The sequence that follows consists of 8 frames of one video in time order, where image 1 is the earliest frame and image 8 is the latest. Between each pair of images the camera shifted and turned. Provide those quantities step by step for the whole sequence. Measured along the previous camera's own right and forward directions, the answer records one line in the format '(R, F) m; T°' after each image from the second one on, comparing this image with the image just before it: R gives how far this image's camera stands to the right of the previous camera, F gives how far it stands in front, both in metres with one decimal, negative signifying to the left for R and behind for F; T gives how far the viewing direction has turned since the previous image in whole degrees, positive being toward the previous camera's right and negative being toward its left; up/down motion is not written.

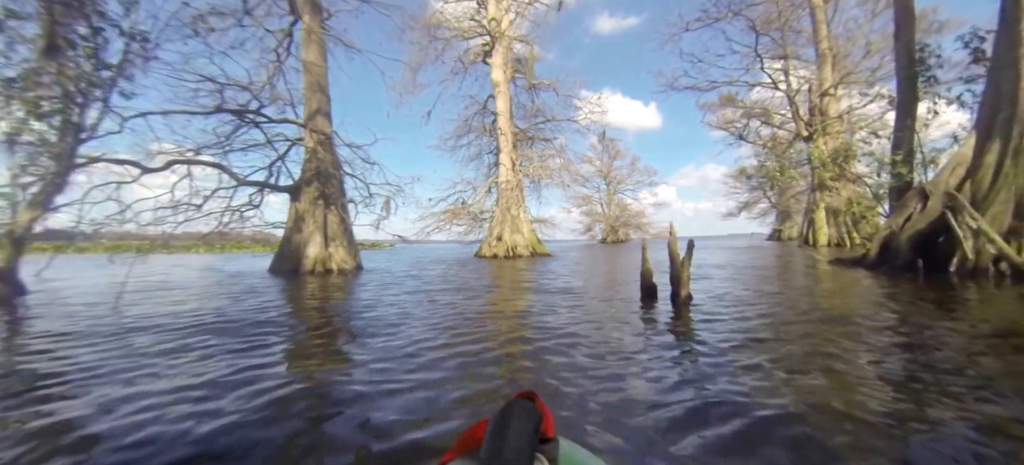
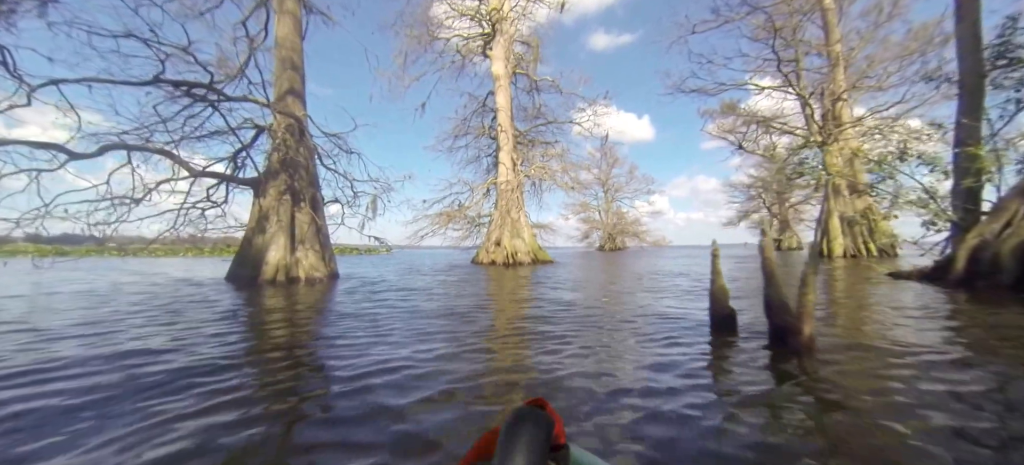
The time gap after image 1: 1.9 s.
(-0.1, +0.9) m; +1°
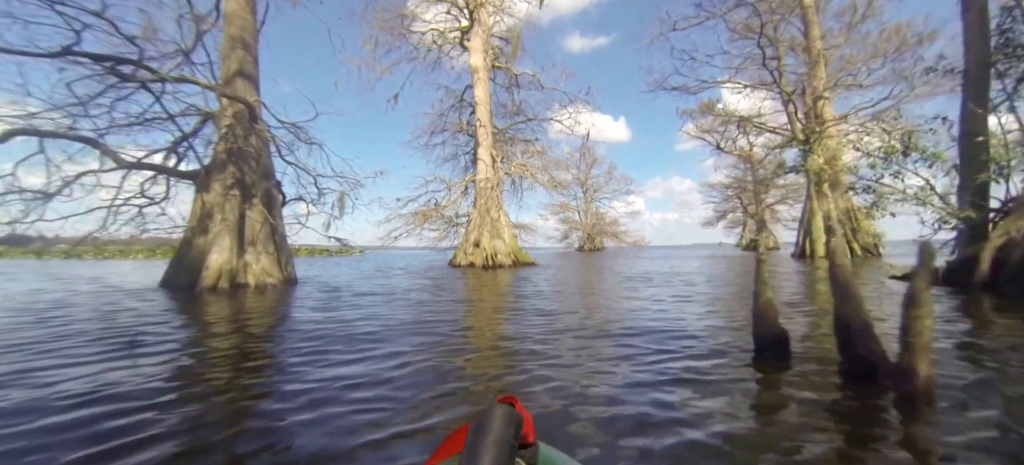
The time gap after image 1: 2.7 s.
(0.0, +0.5) m; +3°
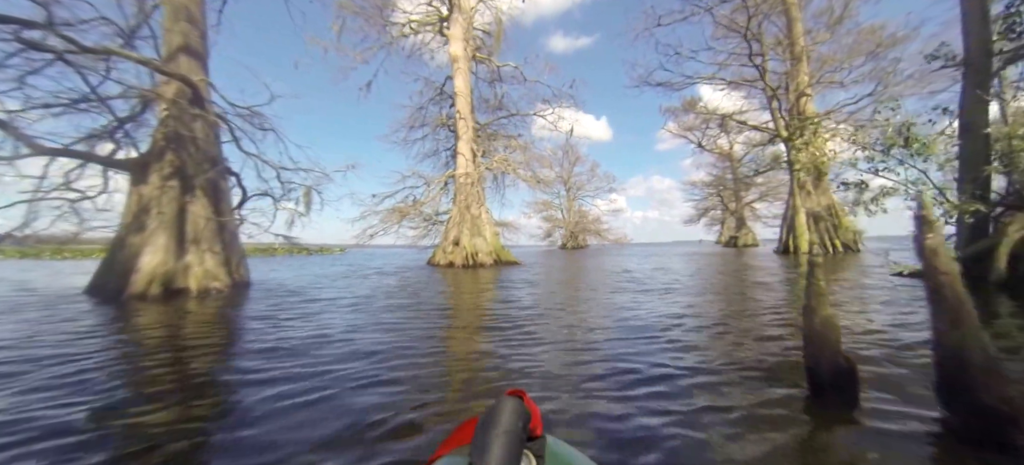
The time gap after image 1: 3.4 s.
(0.0, +0.4) m; +2°
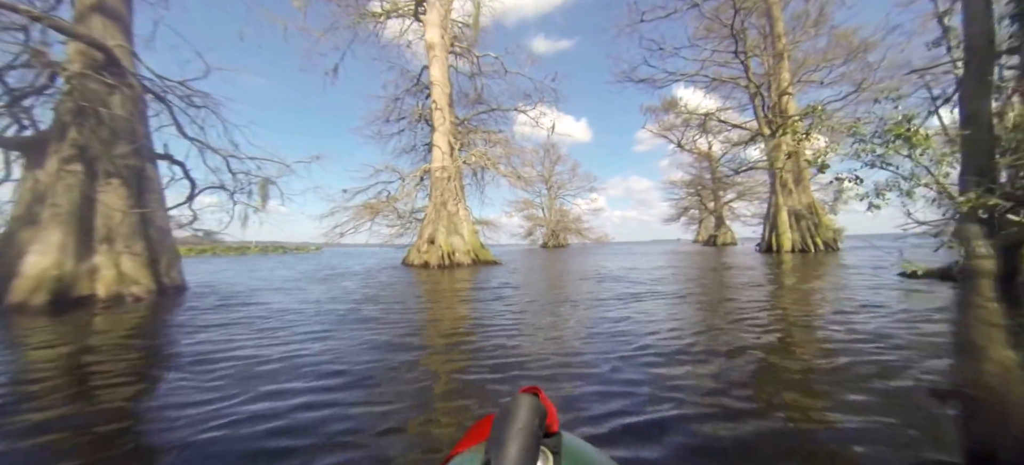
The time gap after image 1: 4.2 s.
(0.0, +0.5) m; +3°
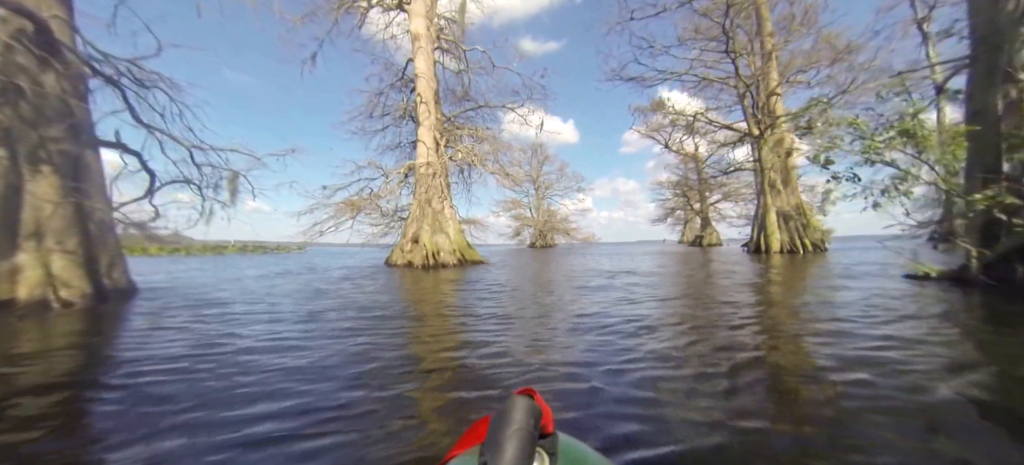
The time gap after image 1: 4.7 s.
(0.0, +0.3) m; +2°
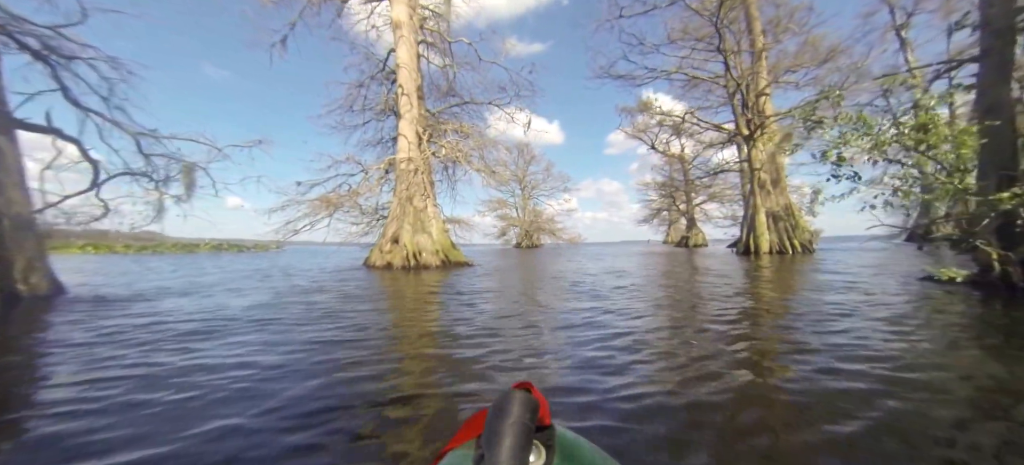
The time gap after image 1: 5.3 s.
(0.0, +0.4) m; +2°
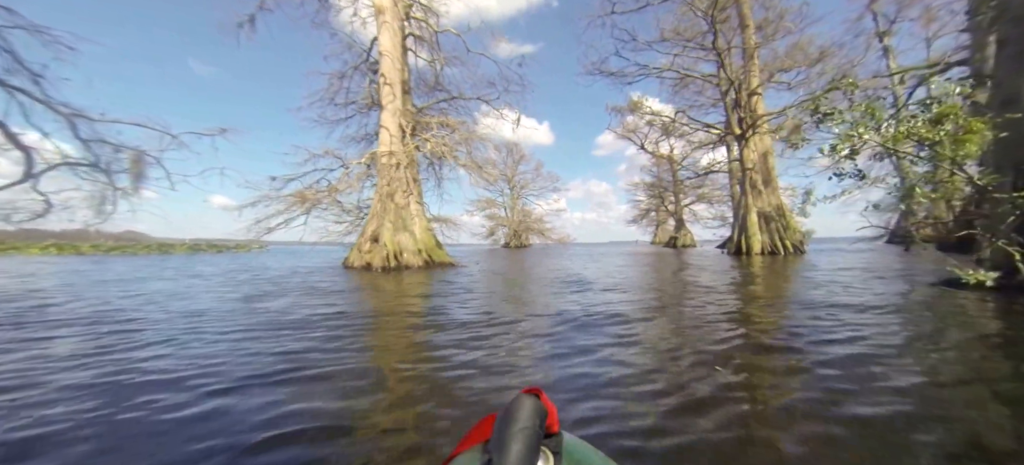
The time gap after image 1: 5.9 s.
(0.0, +0.4) m; +2°
